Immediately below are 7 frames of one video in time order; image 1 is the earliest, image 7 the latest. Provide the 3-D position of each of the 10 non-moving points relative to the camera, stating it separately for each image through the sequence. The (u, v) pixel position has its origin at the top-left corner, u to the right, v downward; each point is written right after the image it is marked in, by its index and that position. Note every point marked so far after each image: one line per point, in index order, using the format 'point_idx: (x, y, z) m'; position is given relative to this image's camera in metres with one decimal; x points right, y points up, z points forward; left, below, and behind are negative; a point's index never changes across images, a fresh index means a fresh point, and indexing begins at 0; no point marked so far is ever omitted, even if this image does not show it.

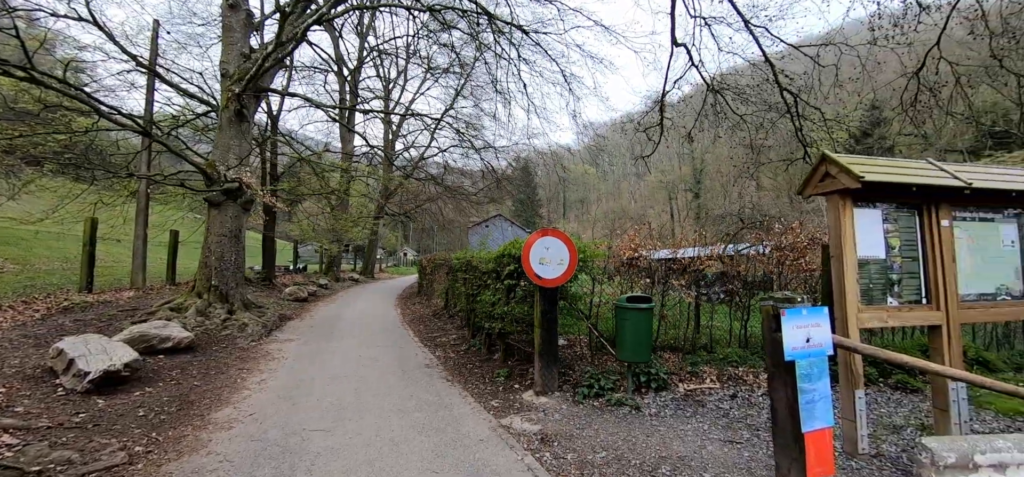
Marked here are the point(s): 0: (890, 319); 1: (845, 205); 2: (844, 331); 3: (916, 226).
0: (+3.1, -0.7, +3.3) m
1: (+2.7, +0.3, +3.3) m
2: (+2.7, -0.8, +3.3) m
3: (+3.5, +0.1, +3.6) m
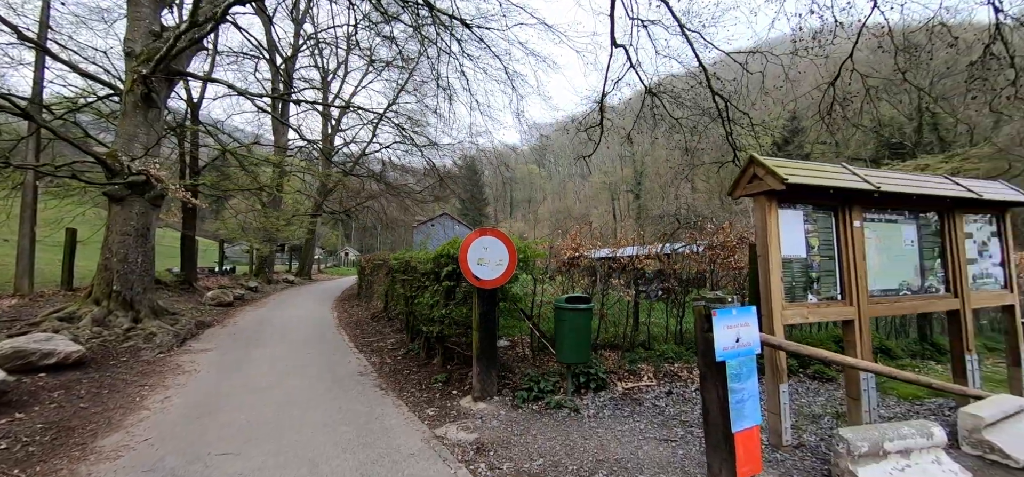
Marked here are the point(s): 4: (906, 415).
0: (+2.5, -0.7, +3.5) m
1: (+2.2, +0.3, +3.4) m
2: (+2.1, -0.8, +3.4) m
3: (+2.9, +0.1, +3.8) m
4: (+3.9, -1.8, +4.1) m
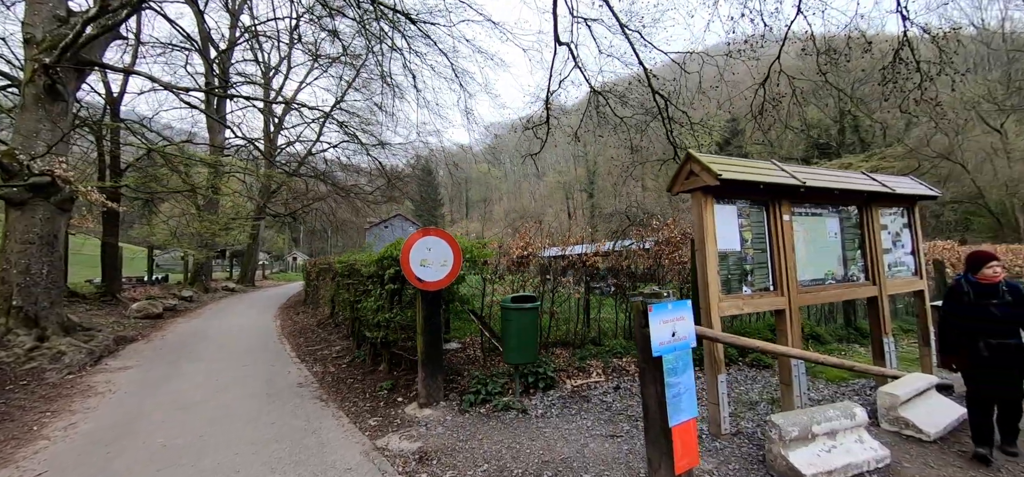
0: (+2.0, -0.6, +3.6) m
1: (+1.7, +0.3, +3.5) m
2: (+1.7, -0.7, +3.4) m
3: (+2.4, +0.2, +3.9) m
4: (+3.4, -1.7, +4.3) m
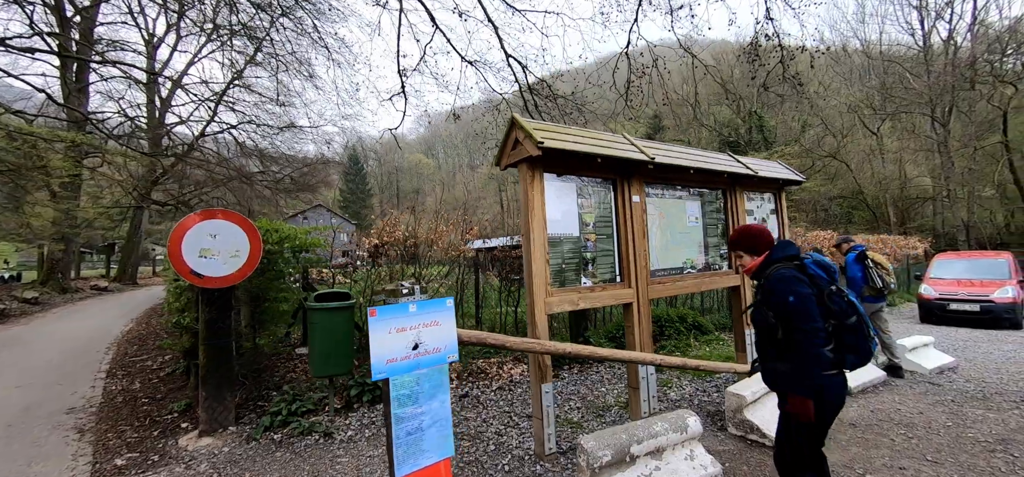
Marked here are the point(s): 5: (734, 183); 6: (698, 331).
0: (+0.5, -0.5, +3.1) m
1: (+0.1, +0.5, +2.9) m
2: (+0.2, -0.6, +2.8) m
3: (+0.8, +0.3, +3.4) m
4: (+1.7, -1.5, +4.0) m
5: (+2.4, +0.6, +4.4) m
6: (+3.1, -1.5, +6.9) m
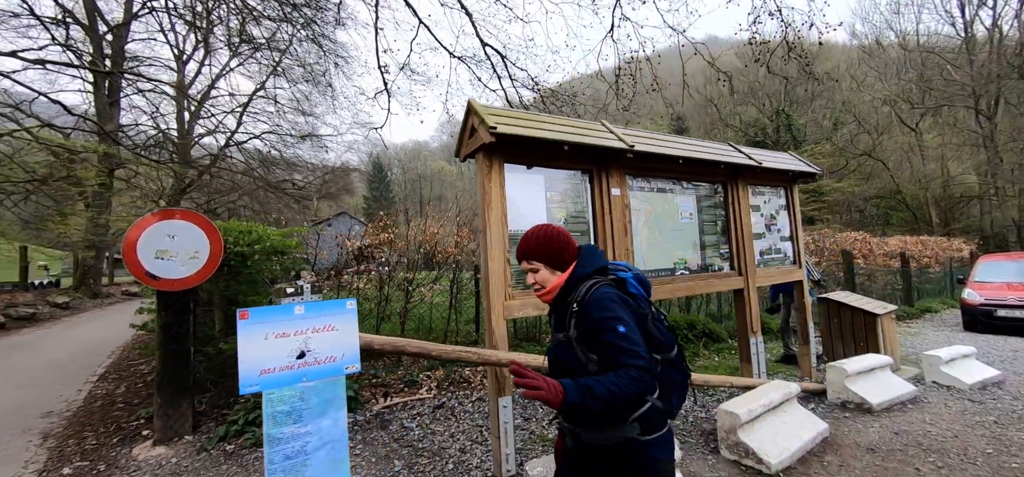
0: (+0.2, -0.4, +2.7) m
1: (-0.1, +0.5, +2.6) m
2: (-0.1, -0.6, +2.6) m
3: (+0.6, +0.3, +3.1) m
4: (+1.5, -1.5, +3.6) m
5: (+2.2, +0.6, +4.0) m
6: (+3.1, -1.6, +6.4) m
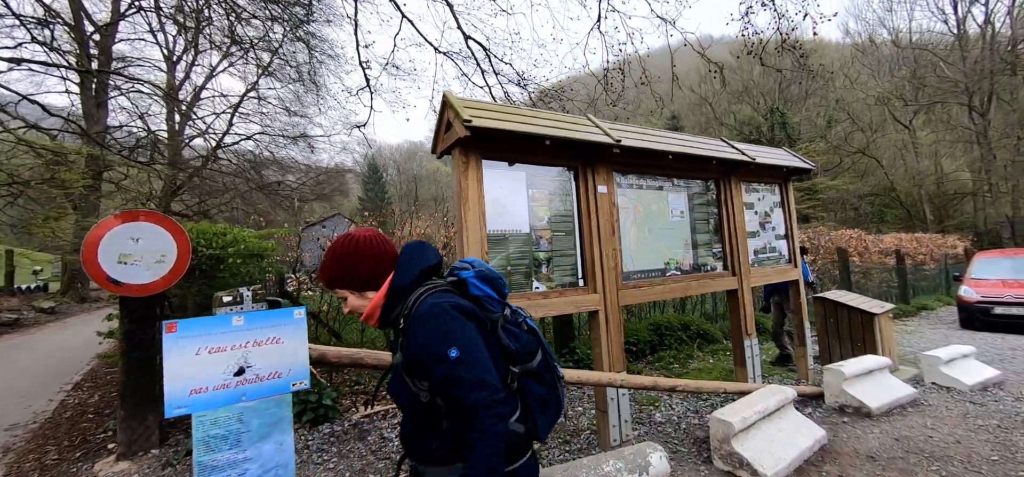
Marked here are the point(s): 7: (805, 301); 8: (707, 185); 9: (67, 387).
0: (+0.1, -0.4, +2.6) m
1: (-0.3, +0.5, +2.5) m
2: (-0.3, -0.6, +2.4) m
3: (+0.4, +0.3, +2.9) m
4: (+1.4, -1.5, +3.4) m
5: (+2.0, +0.6, +3.9) m
6: (+2.9, -1.5, +6.3) m
7: (+3.1, -0.7, +4.4) m
8: (+1.8, +0.5, +3.8) m
9: (-5.9, -2.0, +5.5) m
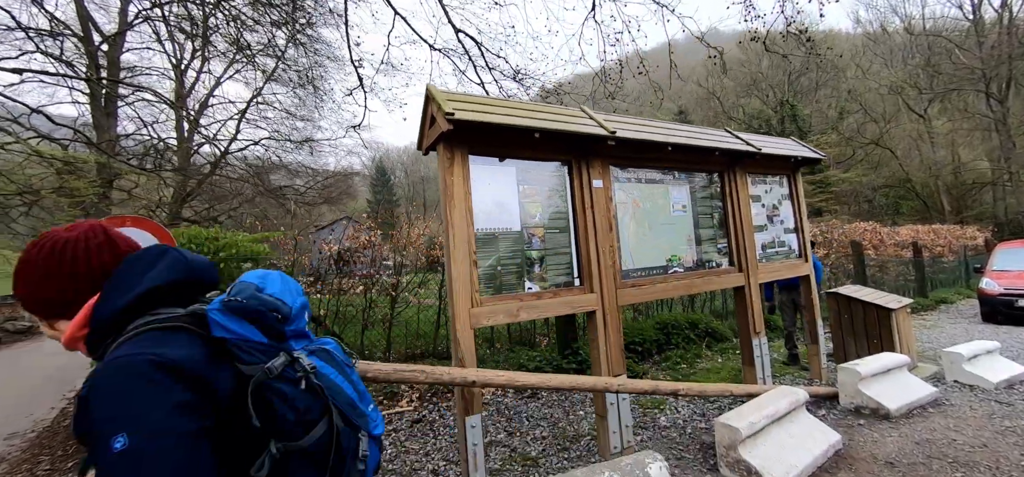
0: (+0.1, -0.4, +2.5) m
1: (-0.3, +0.5, +2.4) m
2: (-0.3, -0.6, +2.3) m
3: (+0.4, +0.3, +2.8) m
4: (+1.4, -1.5, +3.3) m
5: (+2.0, +0.7, +3.7) m
6: (+3.0, -1.5, +6.1) m
7: (+3.1, -0.6, +4.2) m
8: (+1.8, +0.5, +3.6) m
9: (-5.9, -2.1, +5.5) m
